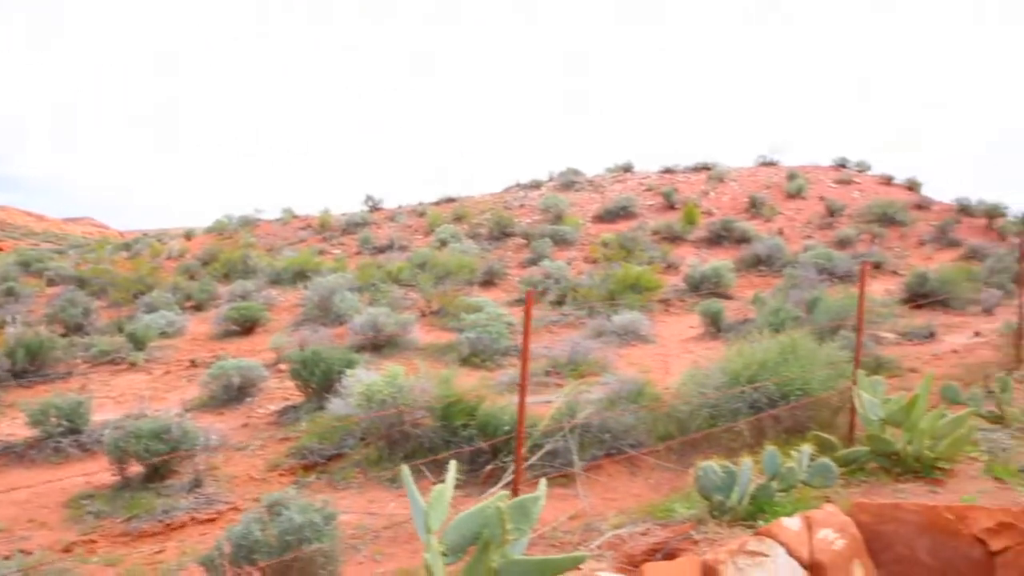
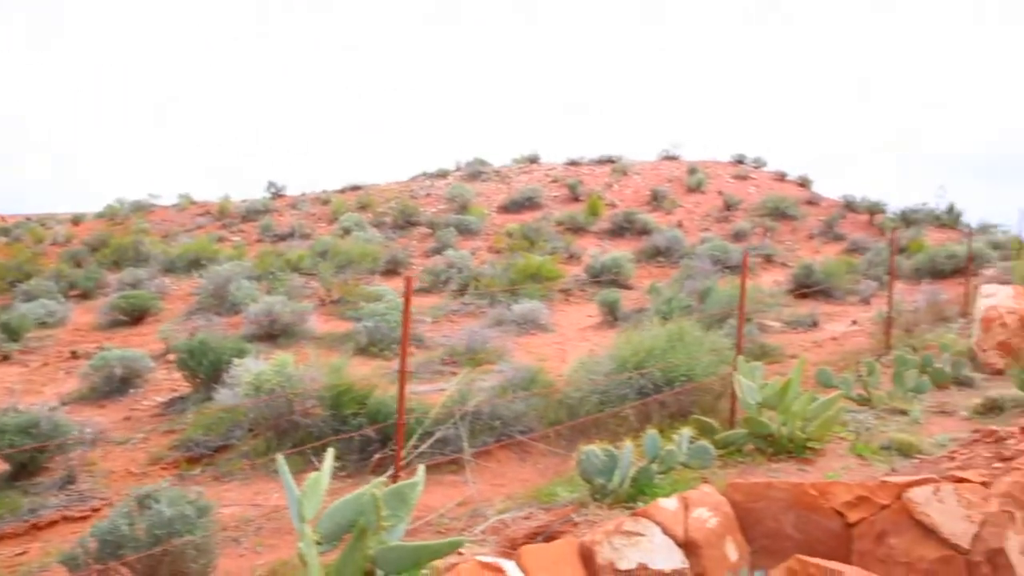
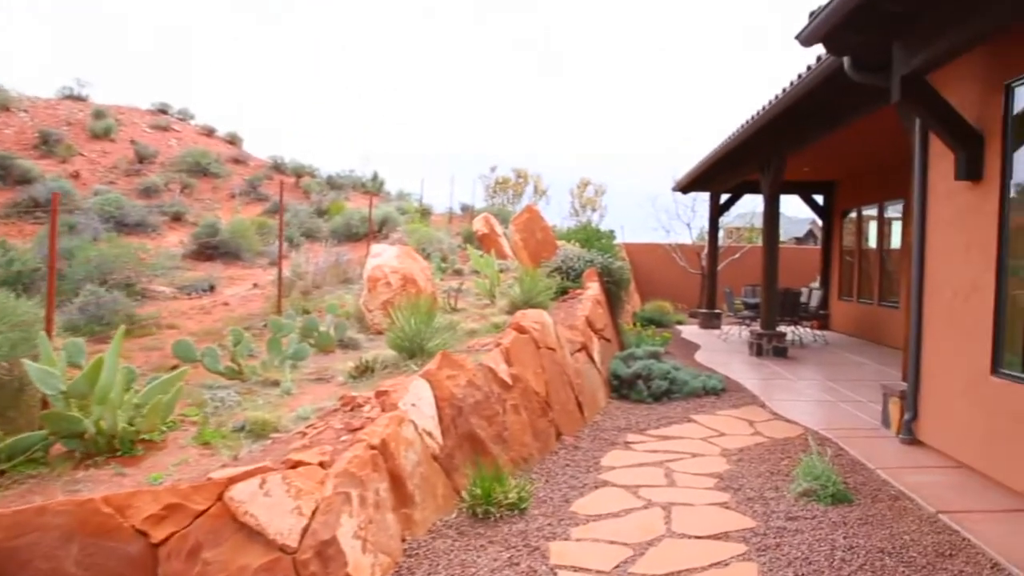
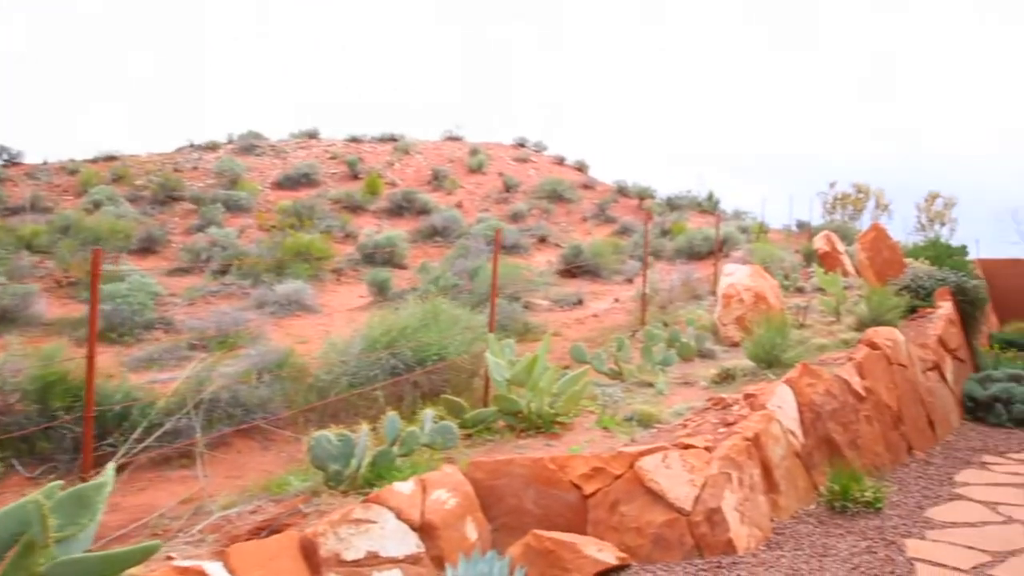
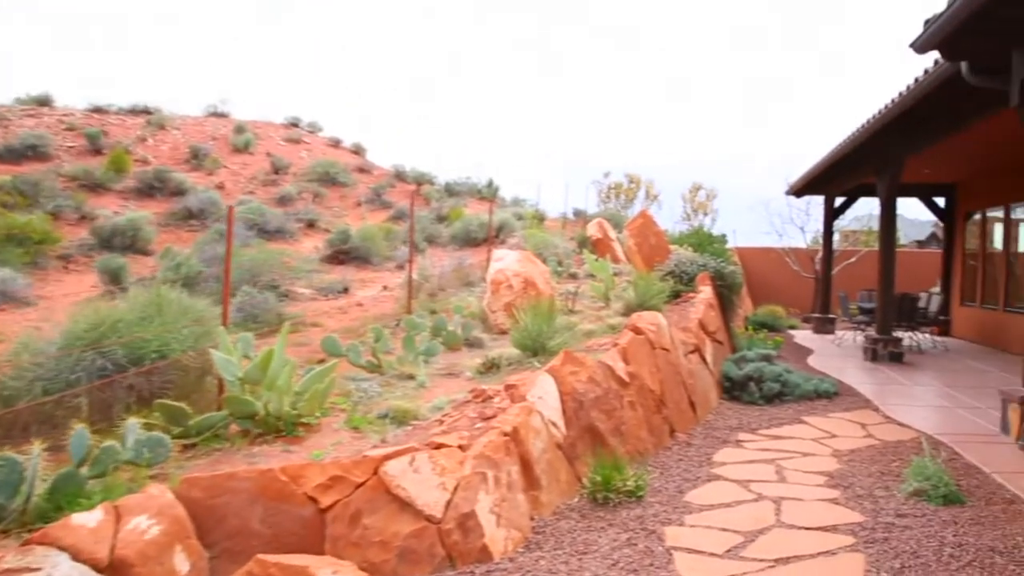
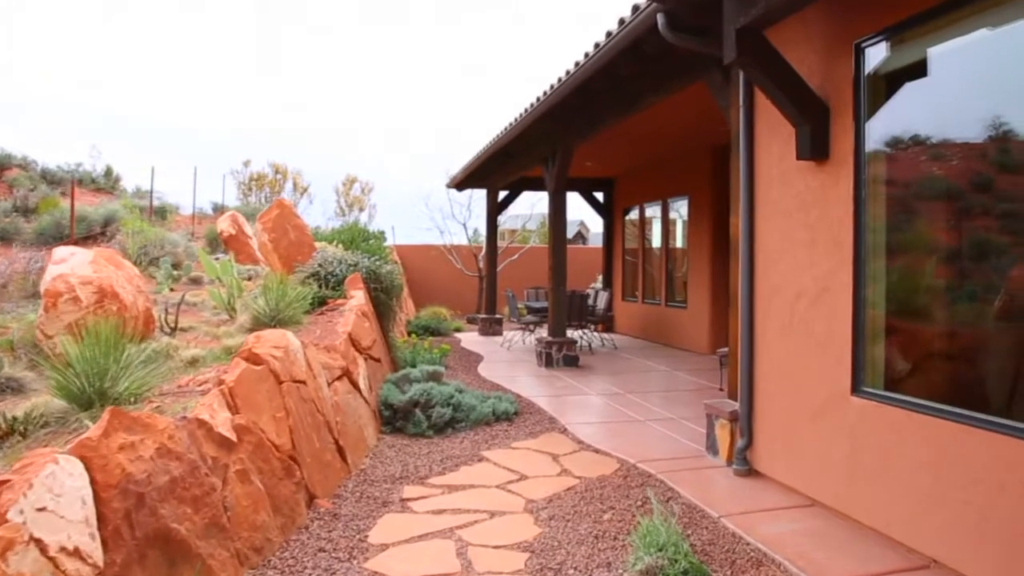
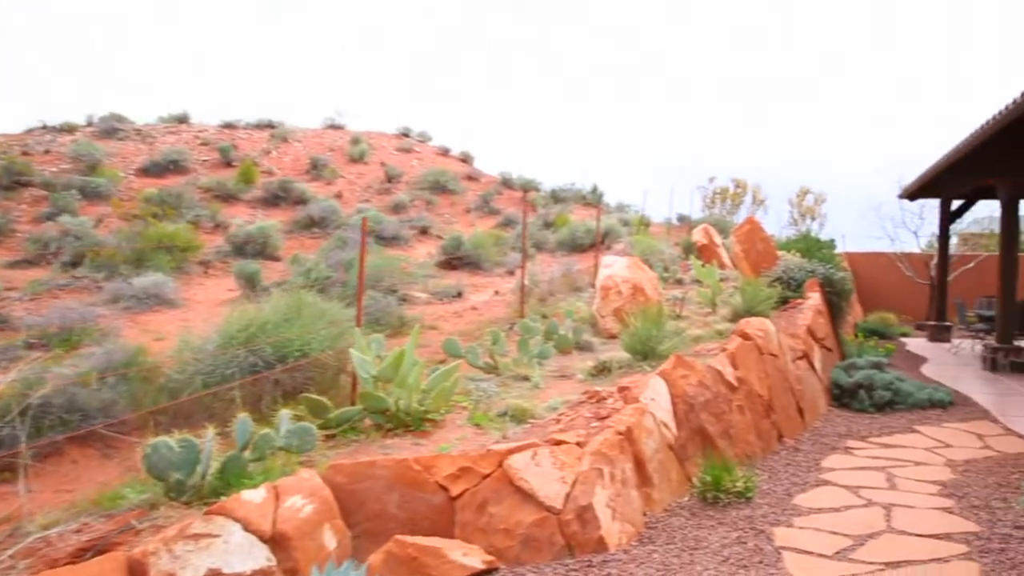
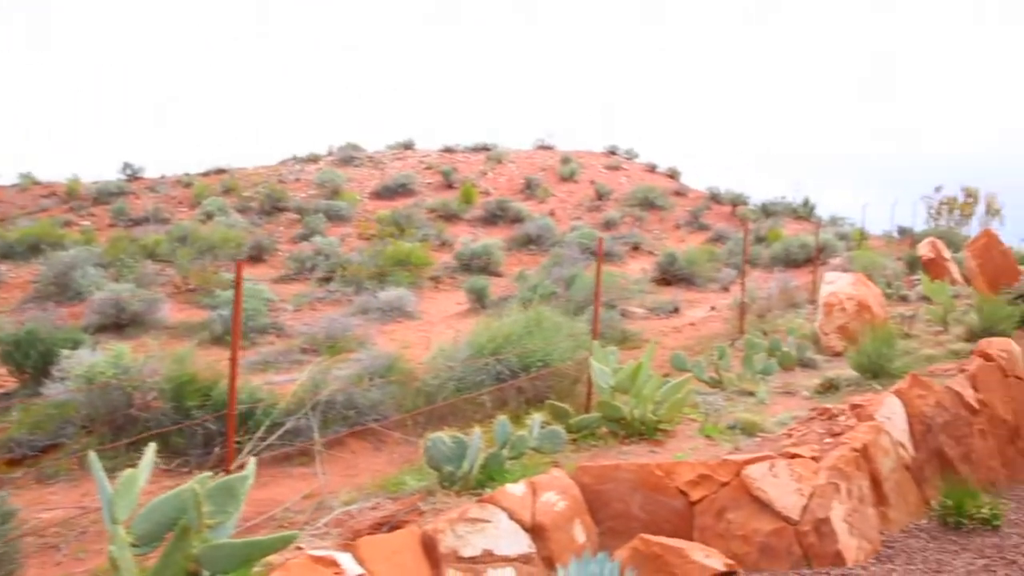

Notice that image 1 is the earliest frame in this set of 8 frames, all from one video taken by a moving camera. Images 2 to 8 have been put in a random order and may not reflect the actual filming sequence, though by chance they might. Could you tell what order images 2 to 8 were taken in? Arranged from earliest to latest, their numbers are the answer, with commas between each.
2, 8, 4, 7, 5, 3, 6
